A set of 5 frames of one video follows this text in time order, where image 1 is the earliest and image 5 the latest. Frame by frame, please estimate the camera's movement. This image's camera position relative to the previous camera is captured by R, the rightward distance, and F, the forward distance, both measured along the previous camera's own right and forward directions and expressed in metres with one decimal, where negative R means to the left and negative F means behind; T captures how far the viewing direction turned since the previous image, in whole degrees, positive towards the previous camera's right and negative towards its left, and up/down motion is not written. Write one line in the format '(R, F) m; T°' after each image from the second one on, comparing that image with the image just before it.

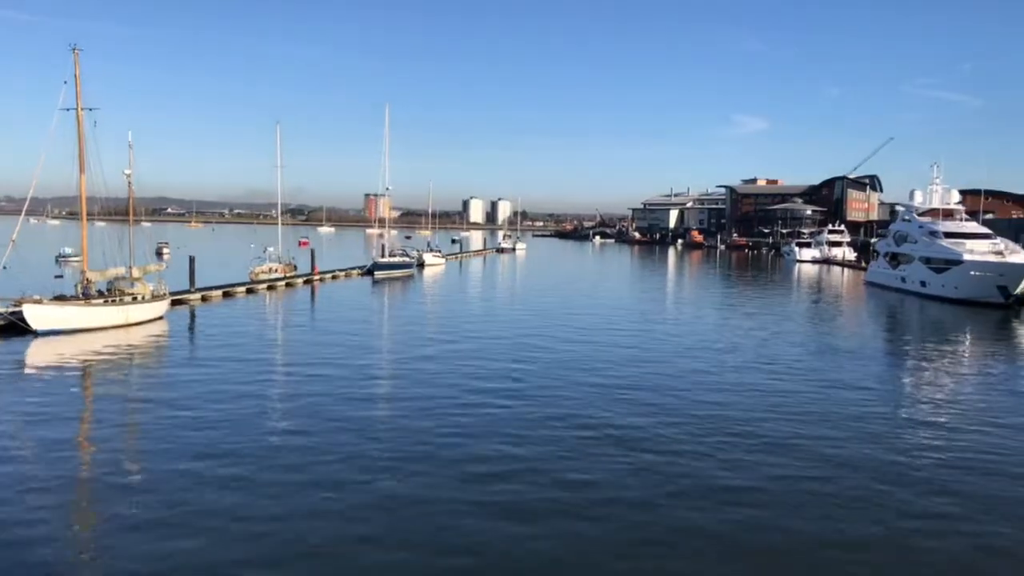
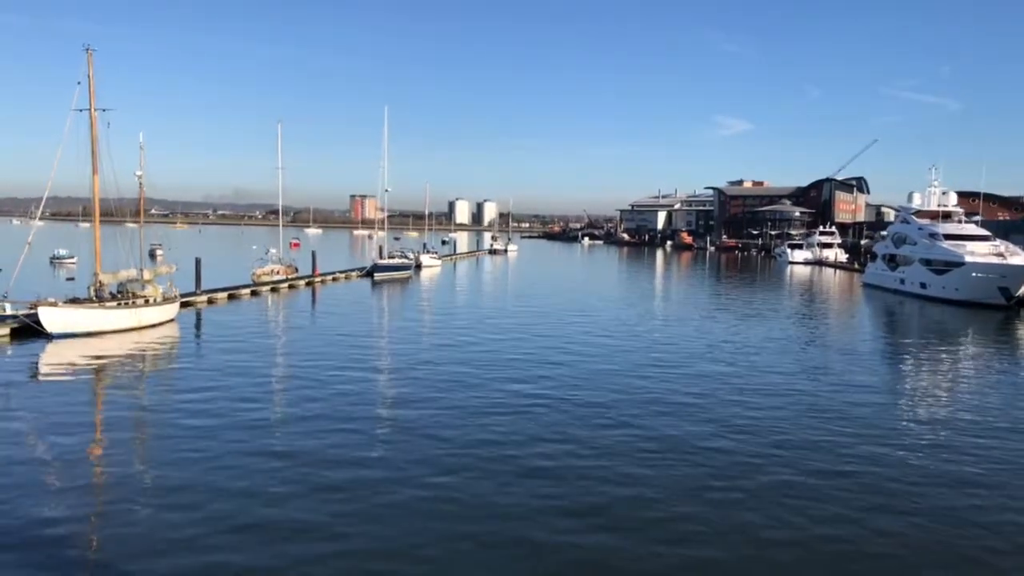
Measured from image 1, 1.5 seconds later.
(-1.5, -0.1) m; +2°
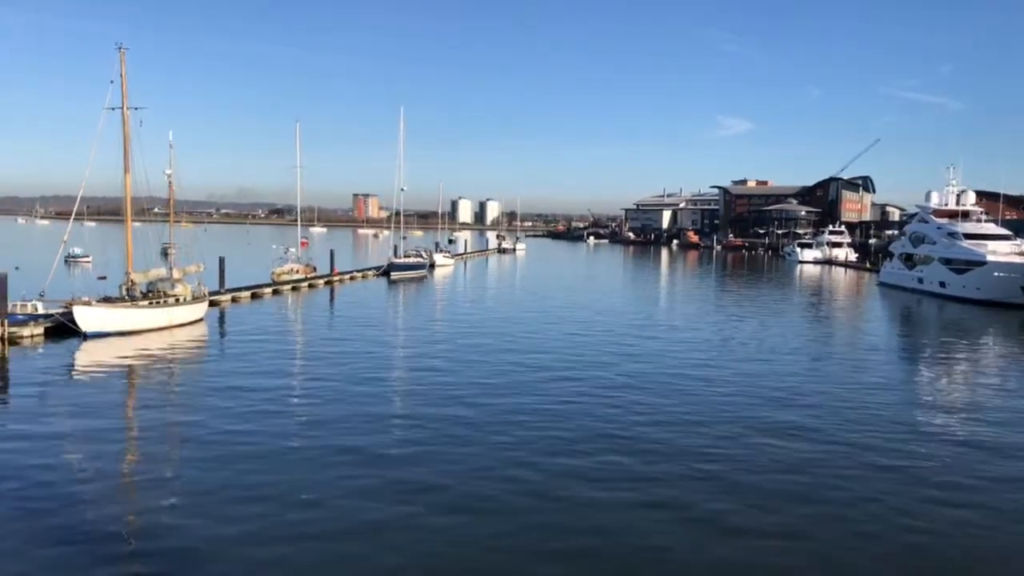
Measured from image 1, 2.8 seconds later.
(-1.4, -0.1) m; +1°
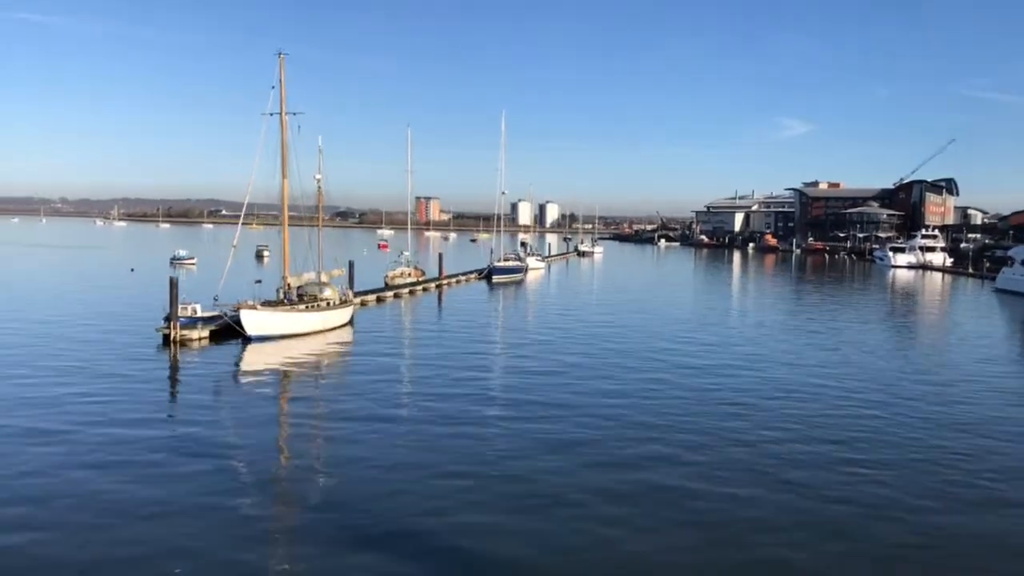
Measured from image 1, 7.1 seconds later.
(-4.3, 0.0) m; -2°
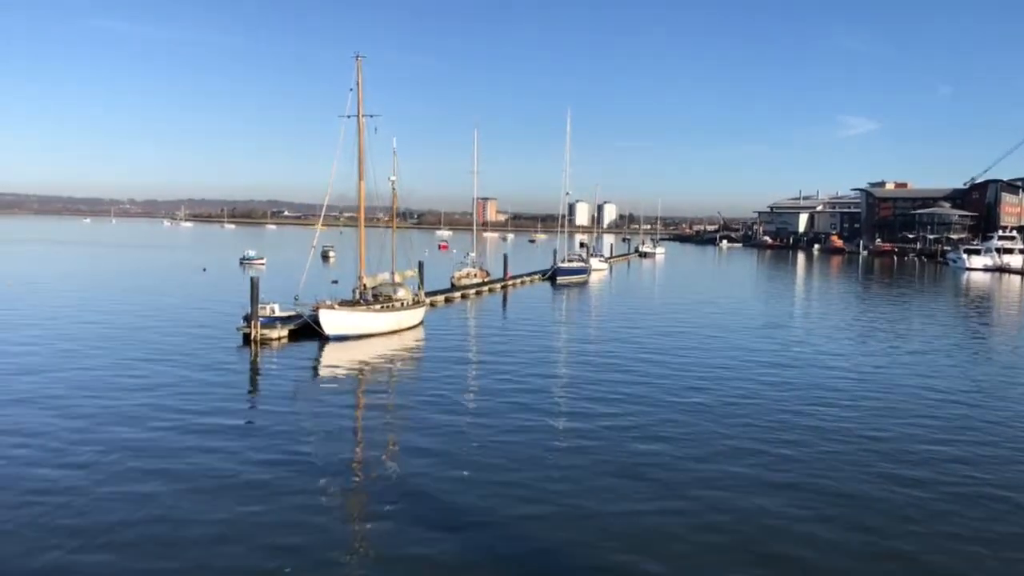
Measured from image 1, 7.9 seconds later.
(-0.8, +0.1) m; -4°
